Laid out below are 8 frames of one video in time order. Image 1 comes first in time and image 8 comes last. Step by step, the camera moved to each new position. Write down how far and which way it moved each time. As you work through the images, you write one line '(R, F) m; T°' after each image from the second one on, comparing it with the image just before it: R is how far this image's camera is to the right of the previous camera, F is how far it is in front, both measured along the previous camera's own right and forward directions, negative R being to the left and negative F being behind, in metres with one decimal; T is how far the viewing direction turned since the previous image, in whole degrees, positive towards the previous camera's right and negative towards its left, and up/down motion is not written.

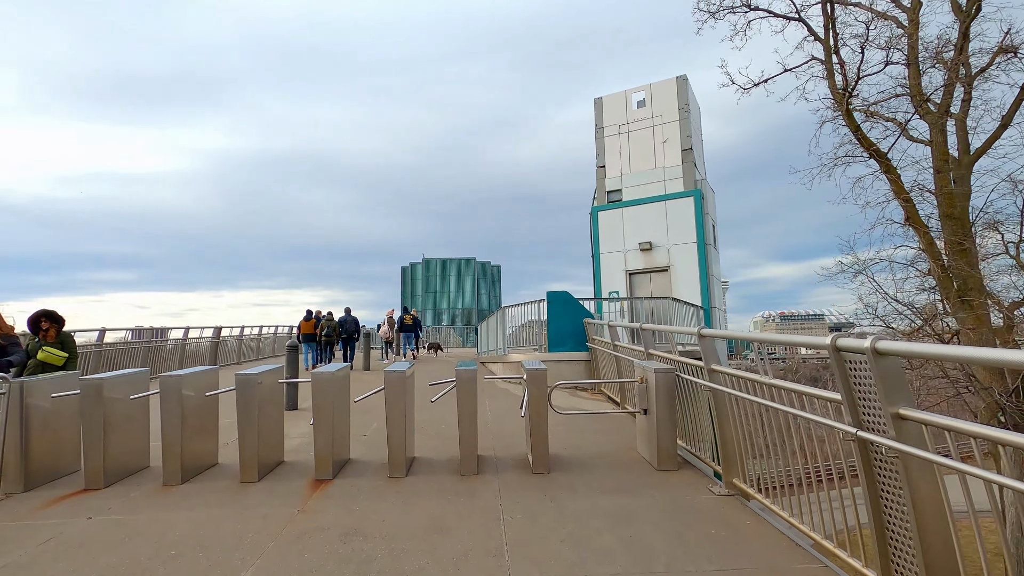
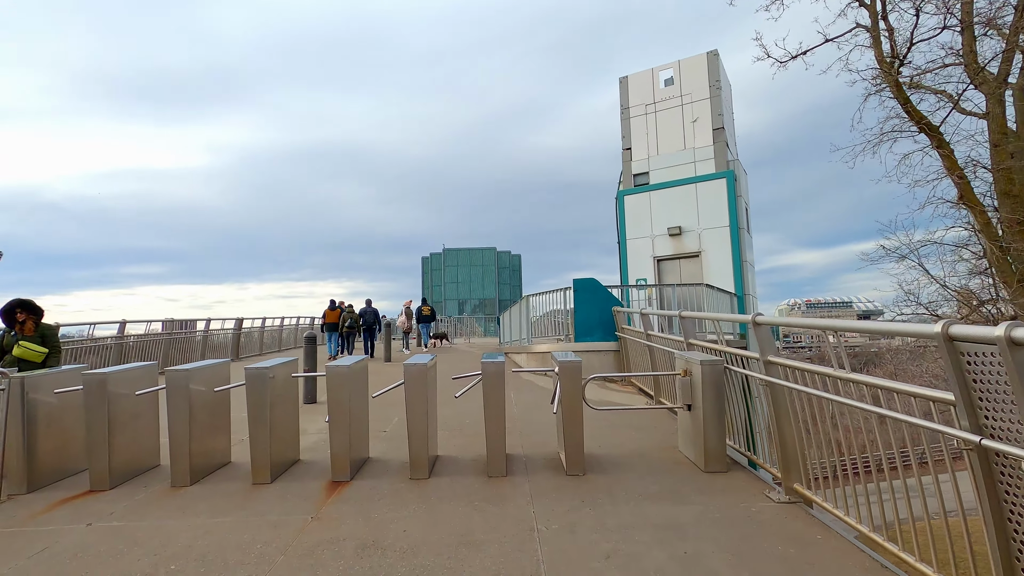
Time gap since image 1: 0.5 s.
(-0.1, +0.4) m; -2°
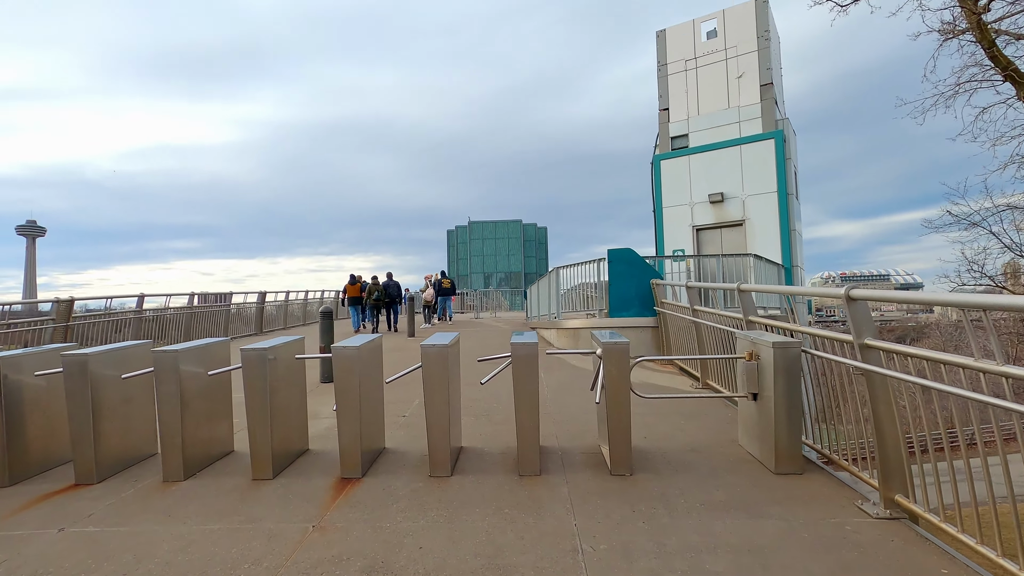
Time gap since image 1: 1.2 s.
(-0.1, +0.7) m; -3°
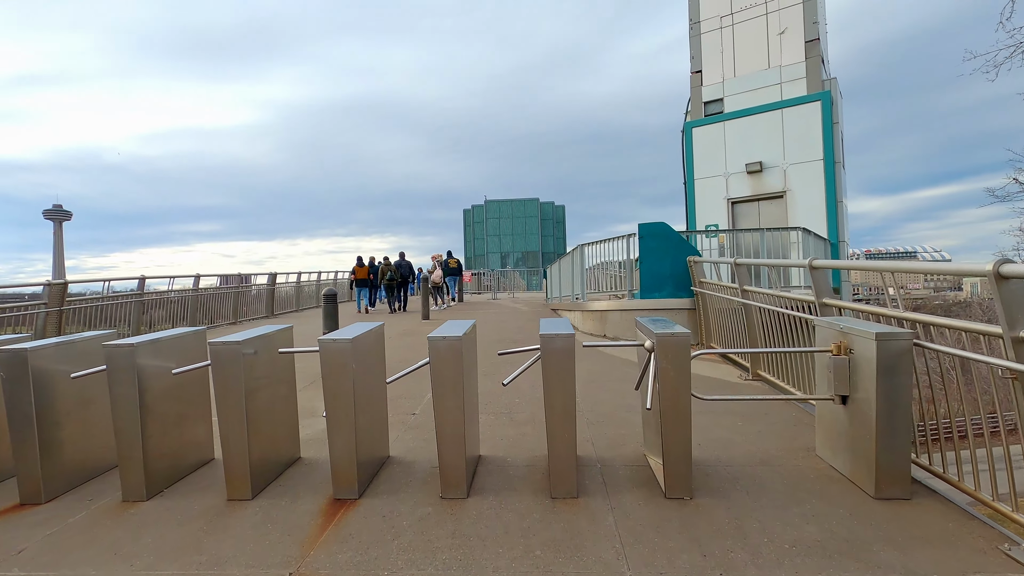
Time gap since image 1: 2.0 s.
(-0.1, +0.8) m; -2°
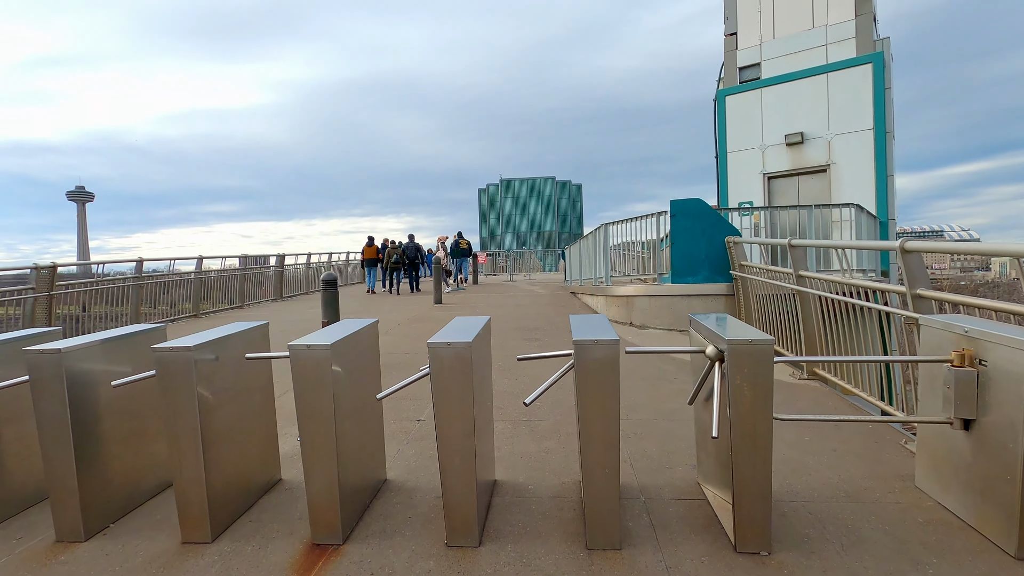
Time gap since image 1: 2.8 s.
(0.0, +0.7) m; -2°
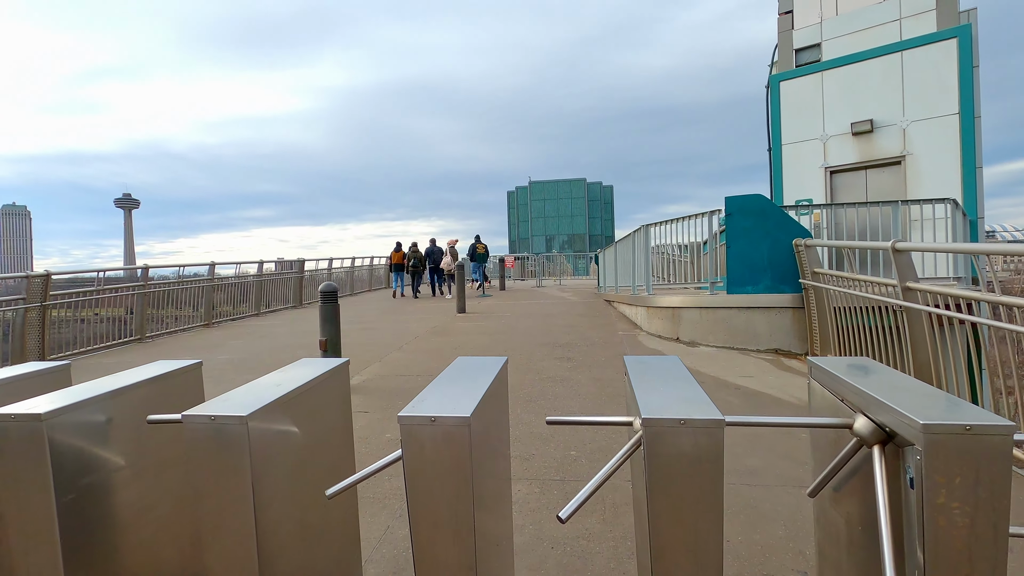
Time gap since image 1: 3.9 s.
(0.0, +1.0) m; -3°
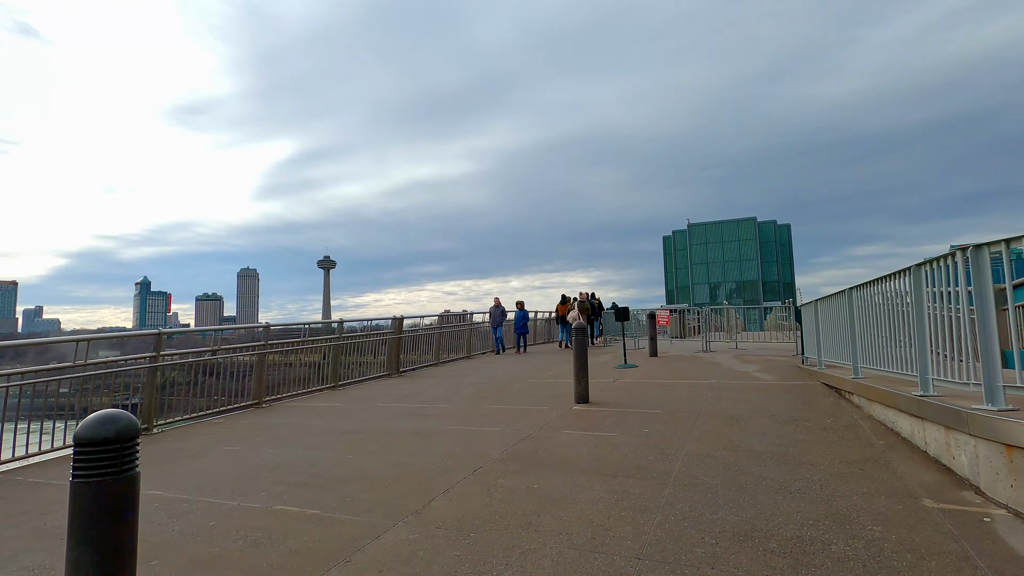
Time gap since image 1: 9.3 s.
(+0.1, +3.8) m; -17°
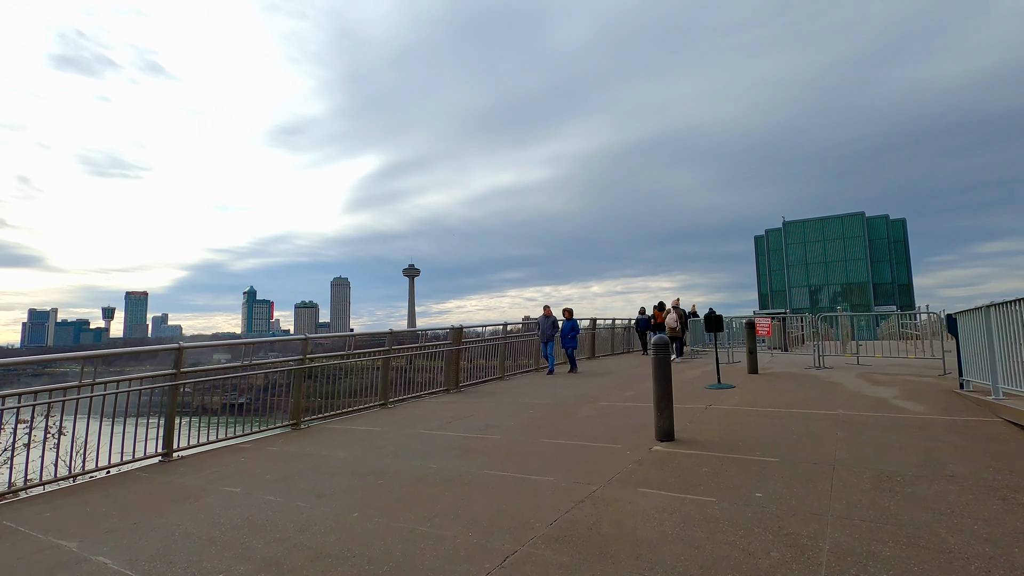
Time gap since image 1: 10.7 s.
(+0.2, +1.4) m; -9°
